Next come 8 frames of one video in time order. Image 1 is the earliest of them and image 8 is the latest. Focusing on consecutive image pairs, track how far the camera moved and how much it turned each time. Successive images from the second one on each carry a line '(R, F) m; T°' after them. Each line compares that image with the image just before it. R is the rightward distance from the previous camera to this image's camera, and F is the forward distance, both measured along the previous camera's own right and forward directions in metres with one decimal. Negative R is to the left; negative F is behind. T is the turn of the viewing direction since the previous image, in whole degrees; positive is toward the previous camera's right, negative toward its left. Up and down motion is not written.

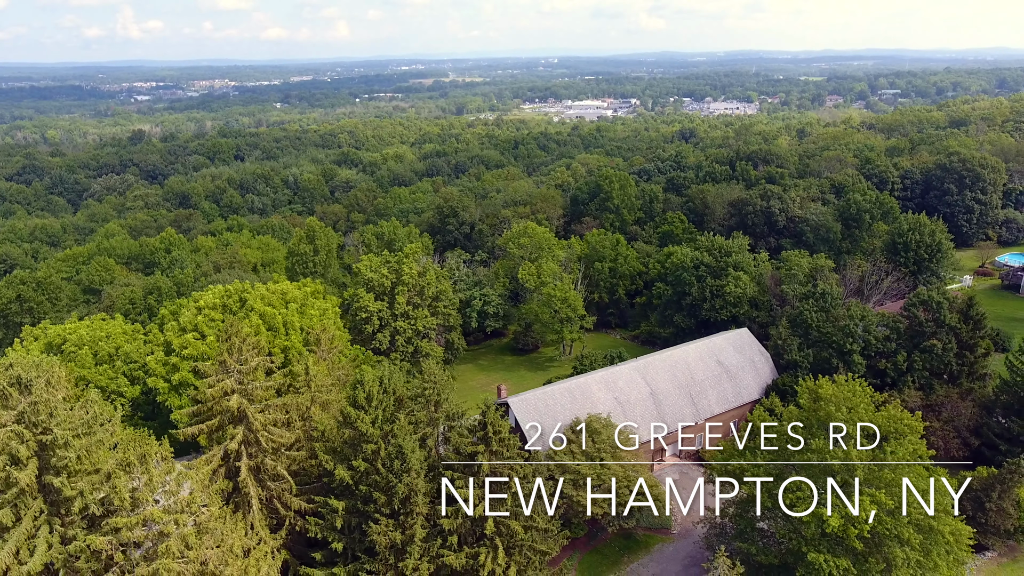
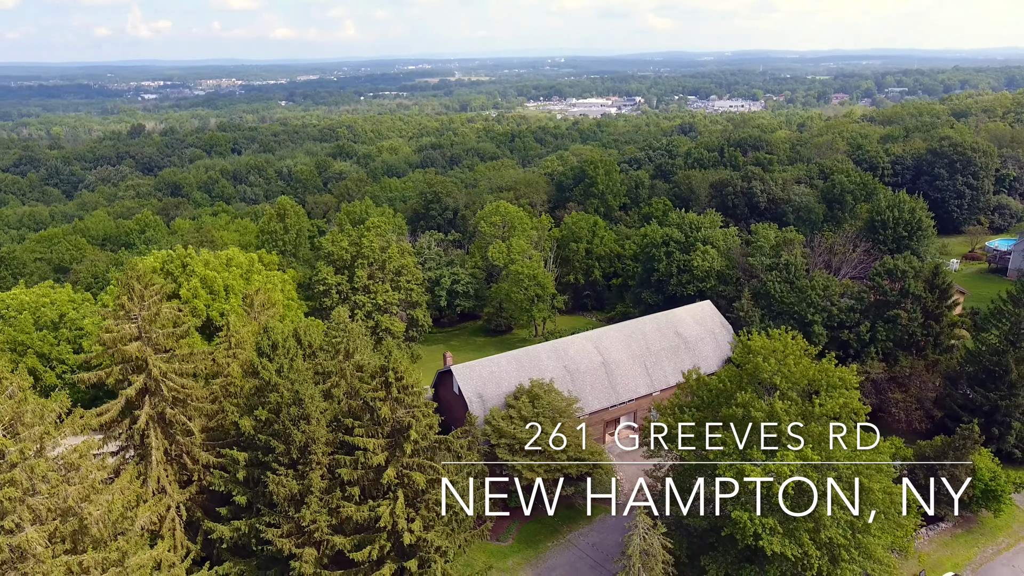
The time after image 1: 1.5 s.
(+3.7, +0.8) m; -2°
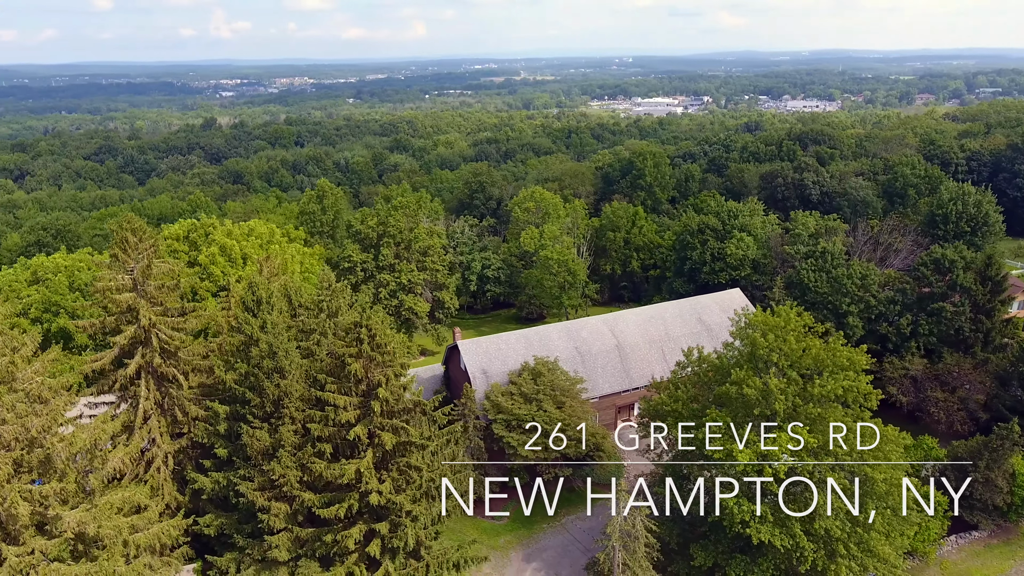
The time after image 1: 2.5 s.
(+2.9, +0.9) m; -6°
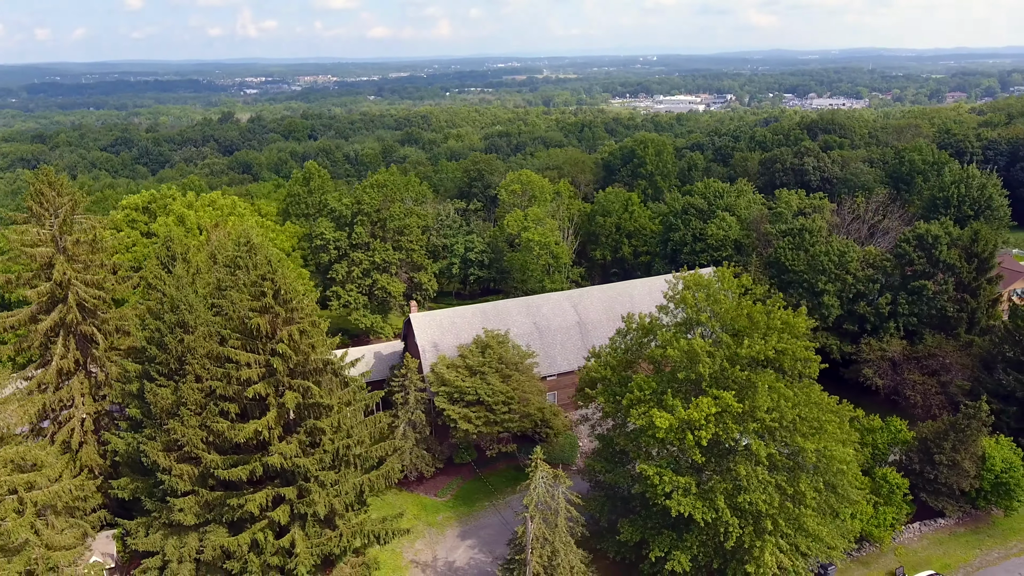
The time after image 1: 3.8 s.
(+3.7, +1.2) m; -3°
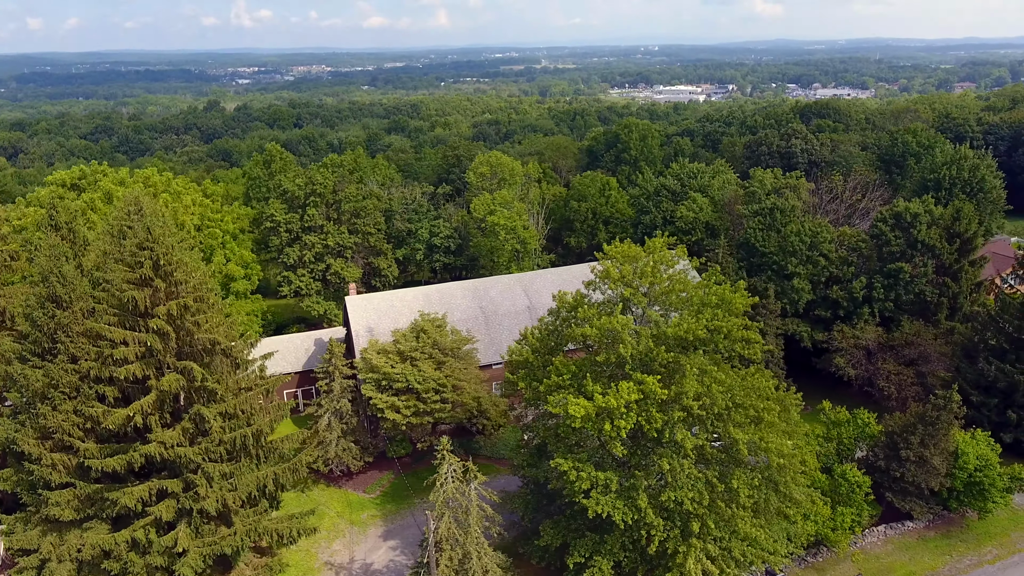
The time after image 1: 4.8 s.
(+2.8, +2.3) m; -1°
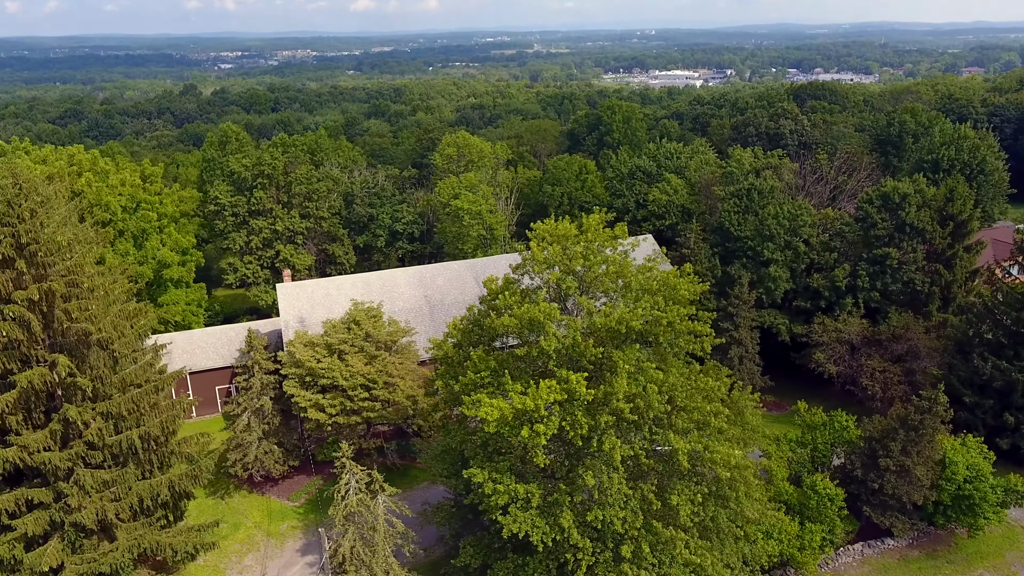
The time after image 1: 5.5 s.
(+2.0, +2.7) m; 0°
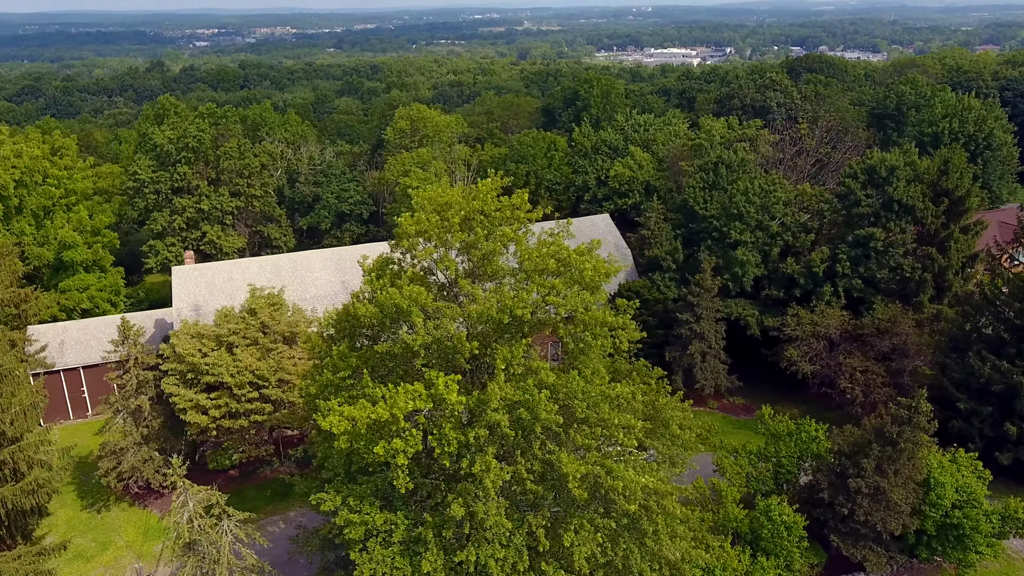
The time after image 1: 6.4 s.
(+2.3, +3.4) m; 0°
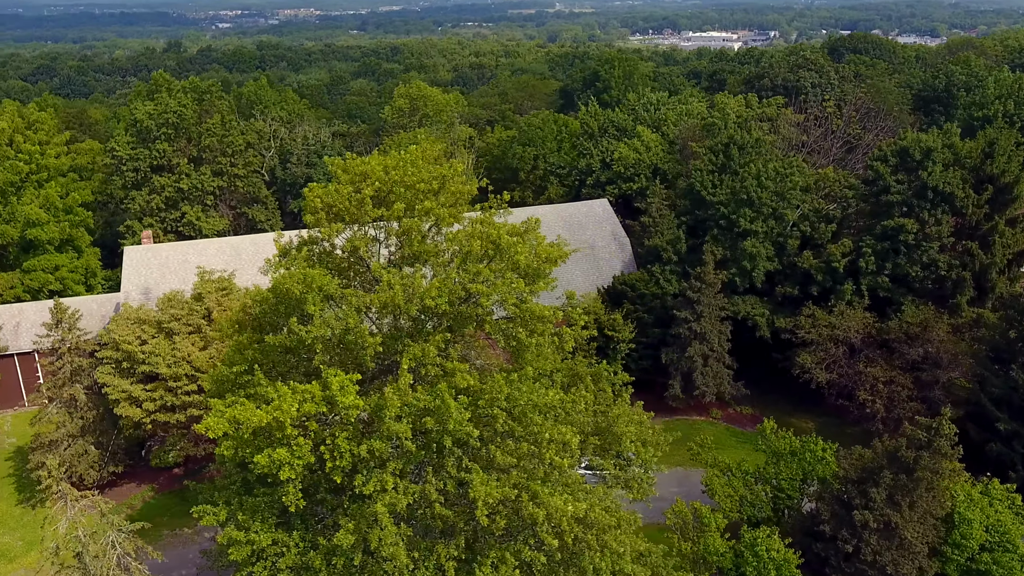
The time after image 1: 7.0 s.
(+1.5, +2.5) m; -3°
